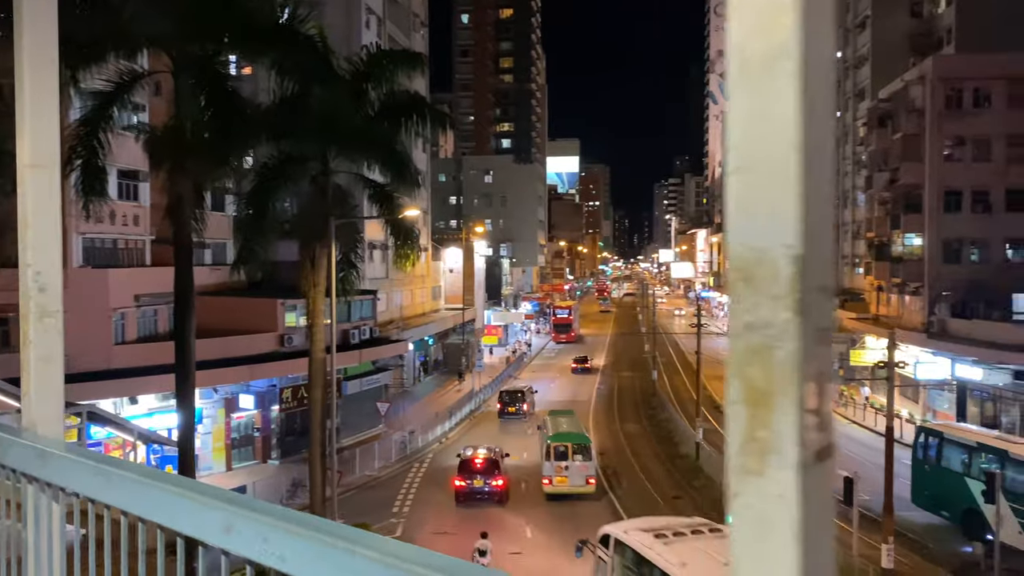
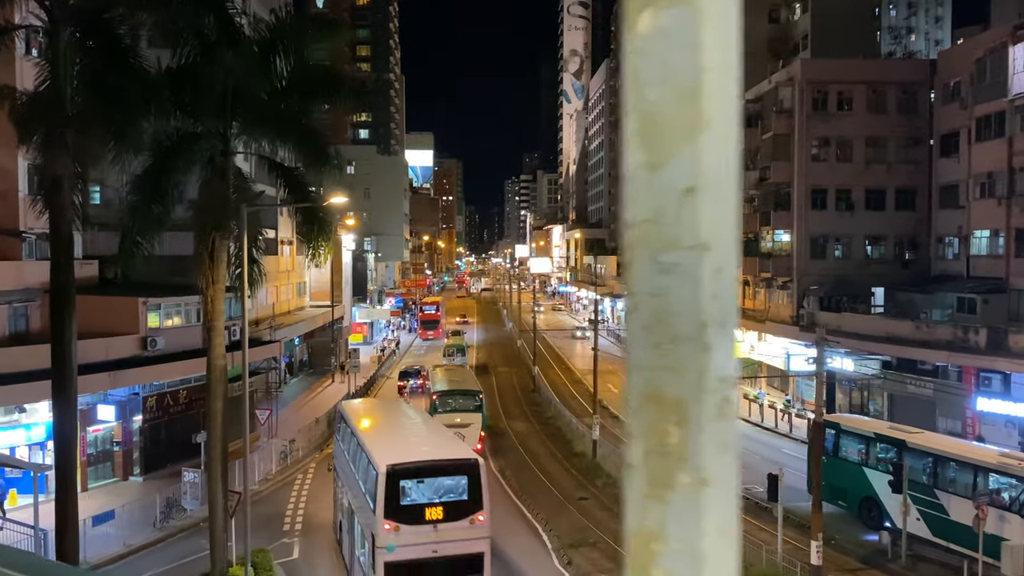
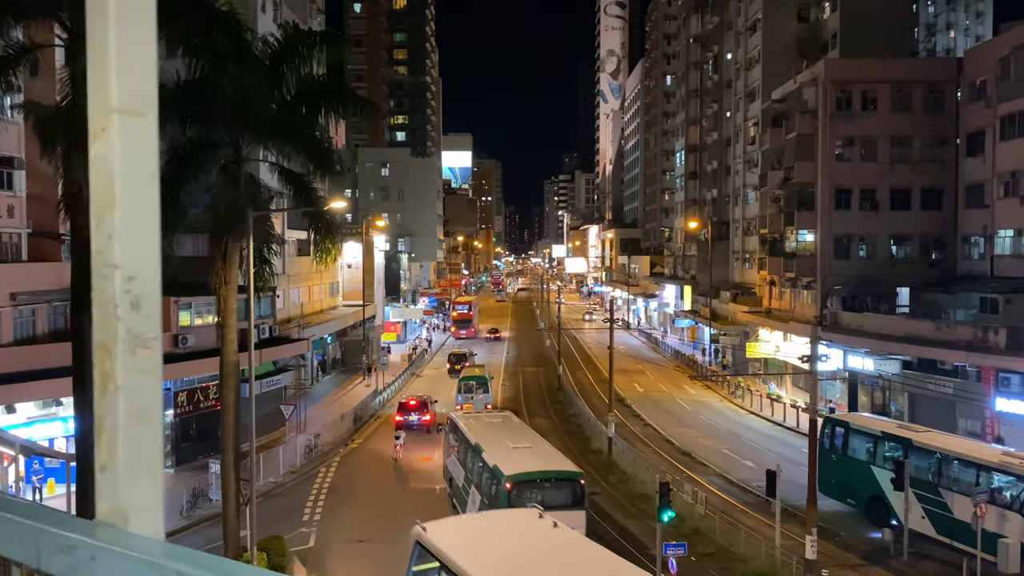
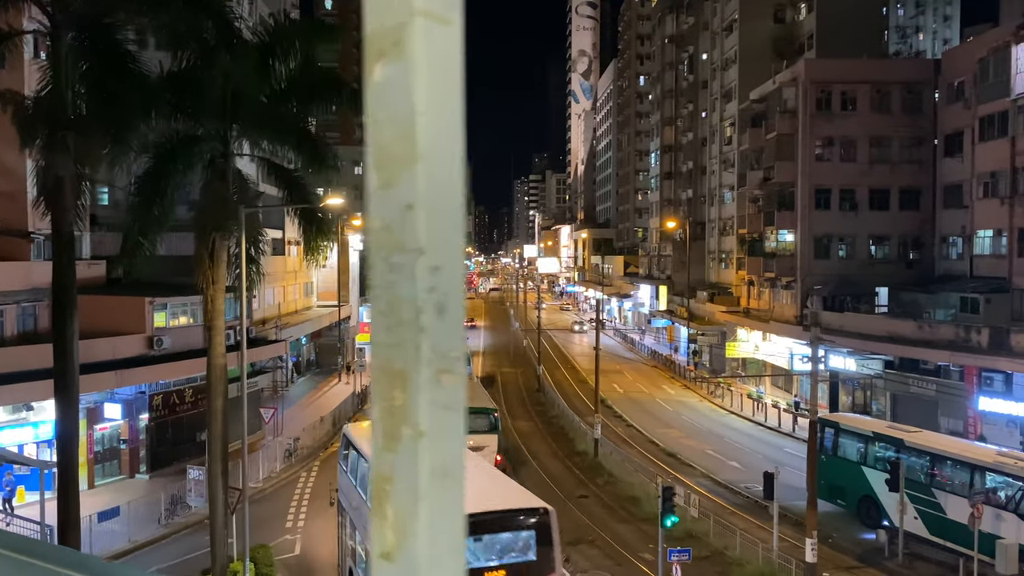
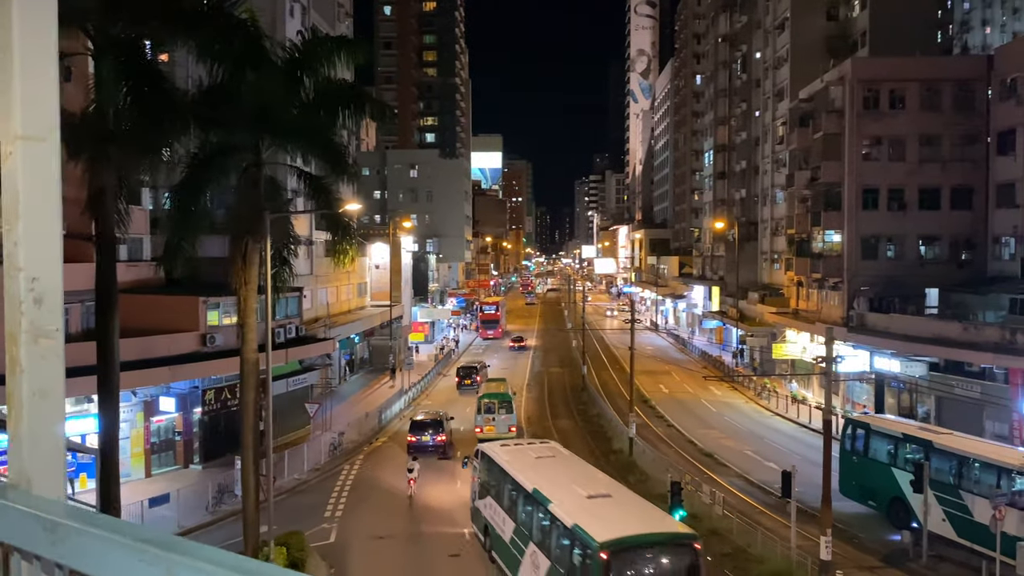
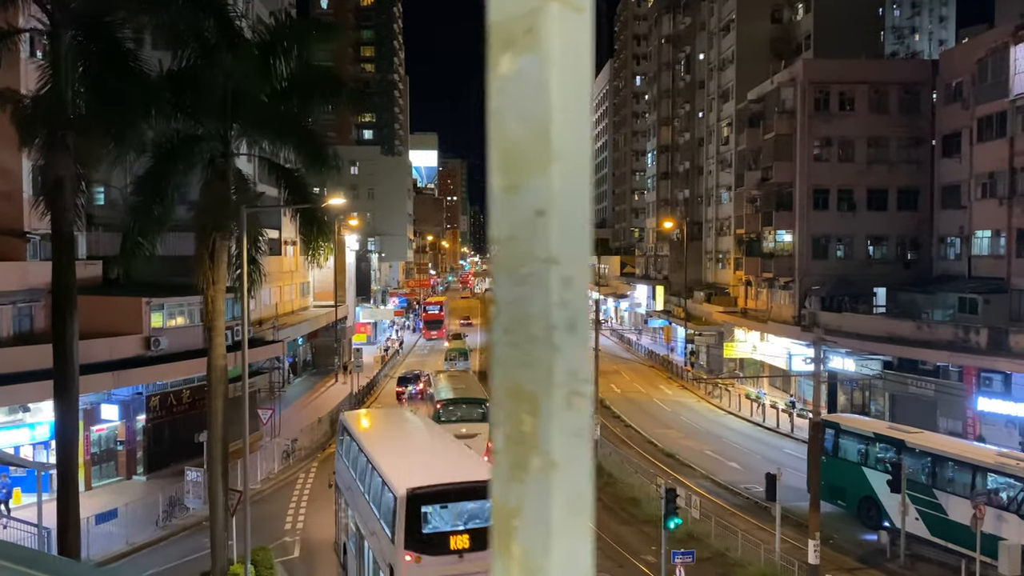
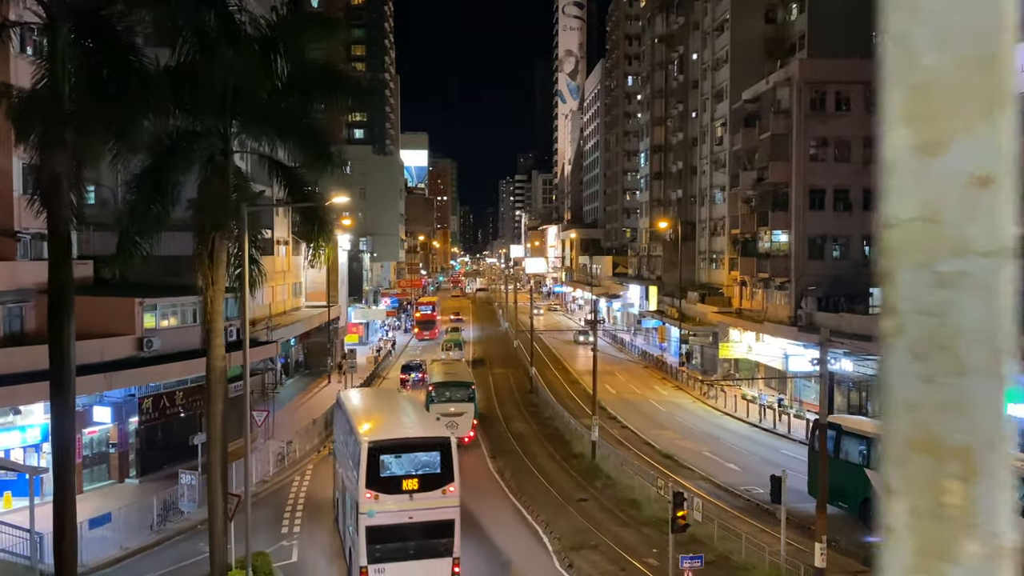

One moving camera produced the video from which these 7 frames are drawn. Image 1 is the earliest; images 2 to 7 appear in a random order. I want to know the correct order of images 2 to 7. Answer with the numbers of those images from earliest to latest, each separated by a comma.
5, 3, 4, 6, 2, 7
